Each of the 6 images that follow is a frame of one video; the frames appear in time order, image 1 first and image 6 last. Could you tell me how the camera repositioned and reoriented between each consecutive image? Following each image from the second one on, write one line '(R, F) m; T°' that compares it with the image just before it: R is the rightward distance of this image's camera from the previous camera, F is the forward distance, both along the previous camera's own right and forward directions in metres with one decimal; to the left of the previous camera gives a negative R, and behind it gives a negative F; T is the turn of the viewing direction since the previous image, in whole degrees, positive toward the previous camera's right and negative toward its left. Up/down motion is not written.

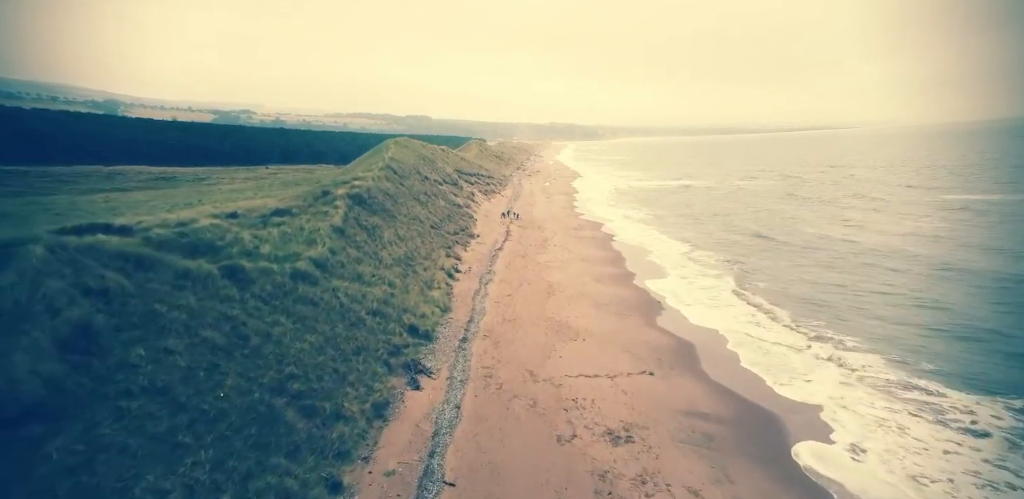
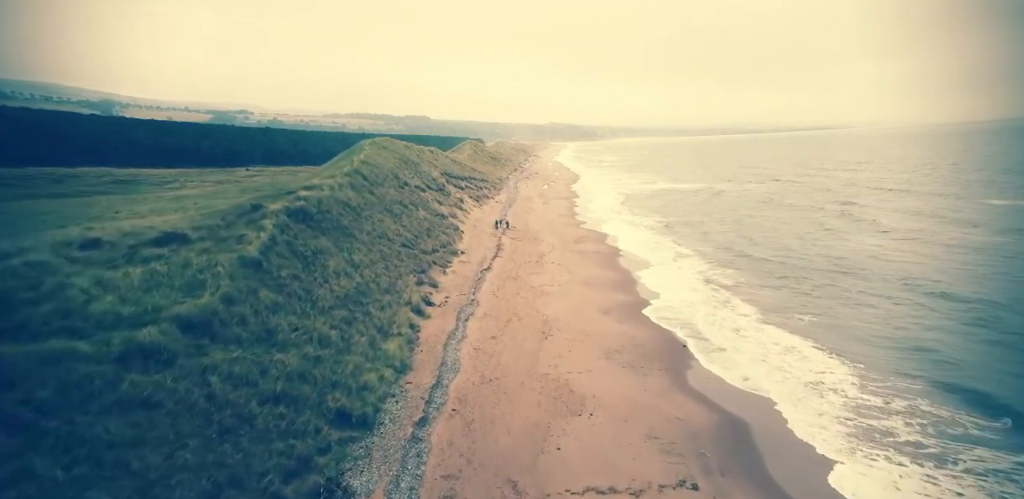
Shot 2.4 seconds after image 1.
(+0.6, +6.5) m; 0°
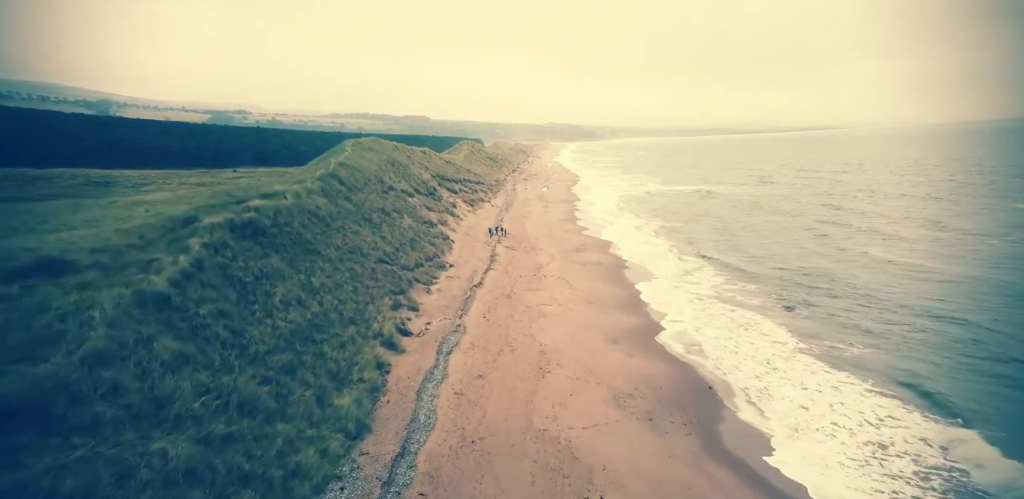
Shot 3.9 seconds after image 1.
(+0.3, +4.1) m; 0°
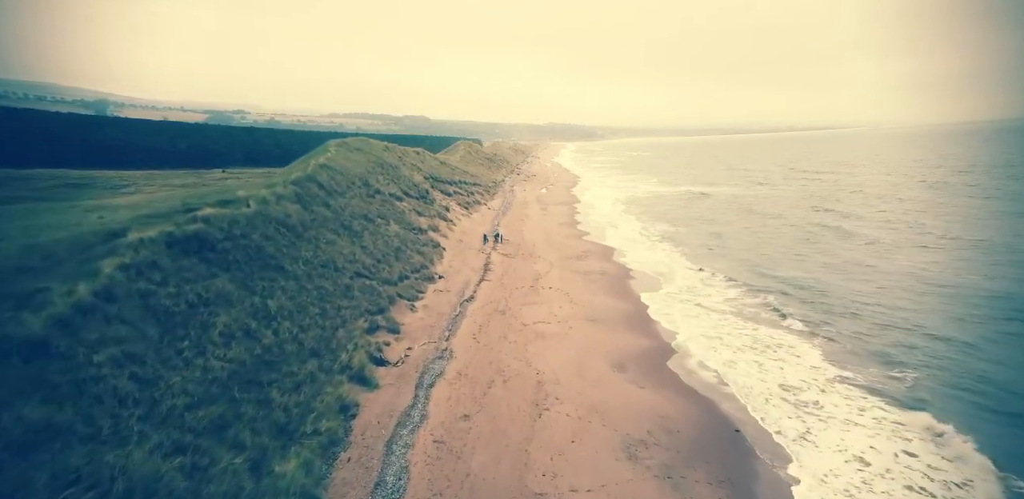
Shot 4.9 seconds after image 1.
(+0.3, +3.0) m; 0°
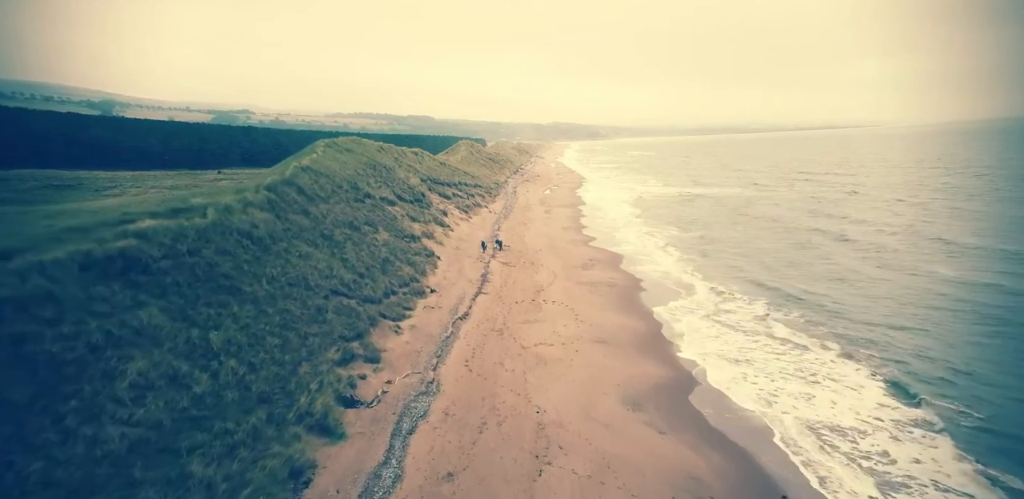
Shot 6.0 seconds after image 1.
(+0.3, +3.1) m; 0°
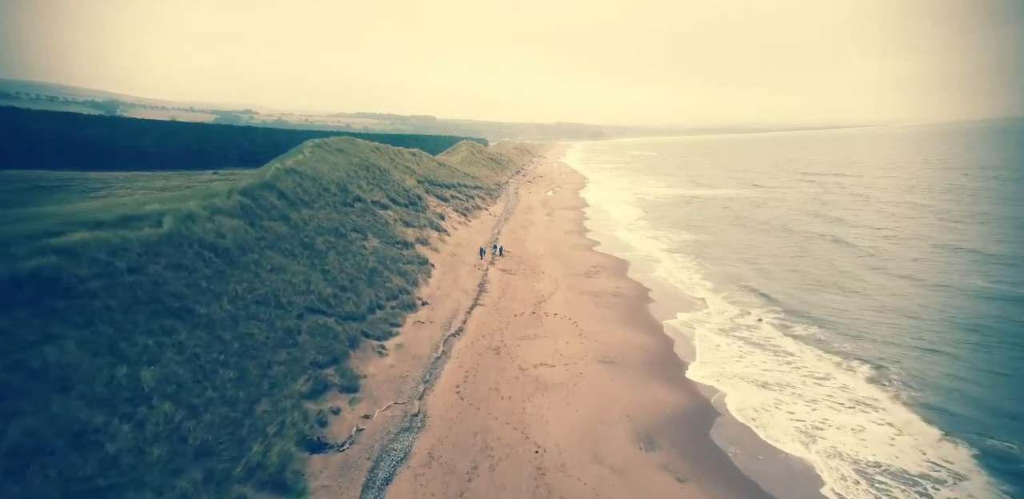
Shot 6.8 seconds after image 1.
(+0.2, +2.4) m; 0°
